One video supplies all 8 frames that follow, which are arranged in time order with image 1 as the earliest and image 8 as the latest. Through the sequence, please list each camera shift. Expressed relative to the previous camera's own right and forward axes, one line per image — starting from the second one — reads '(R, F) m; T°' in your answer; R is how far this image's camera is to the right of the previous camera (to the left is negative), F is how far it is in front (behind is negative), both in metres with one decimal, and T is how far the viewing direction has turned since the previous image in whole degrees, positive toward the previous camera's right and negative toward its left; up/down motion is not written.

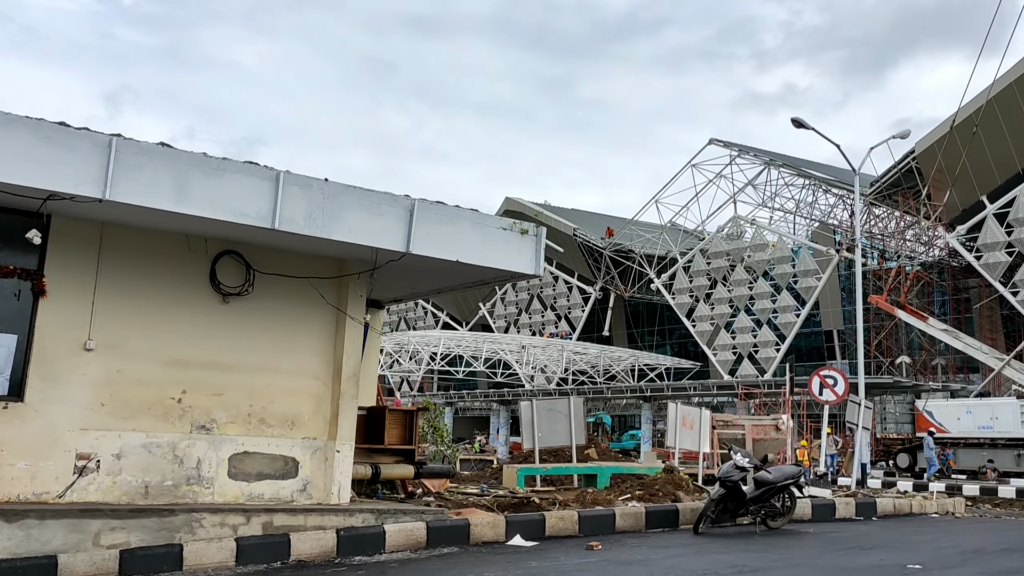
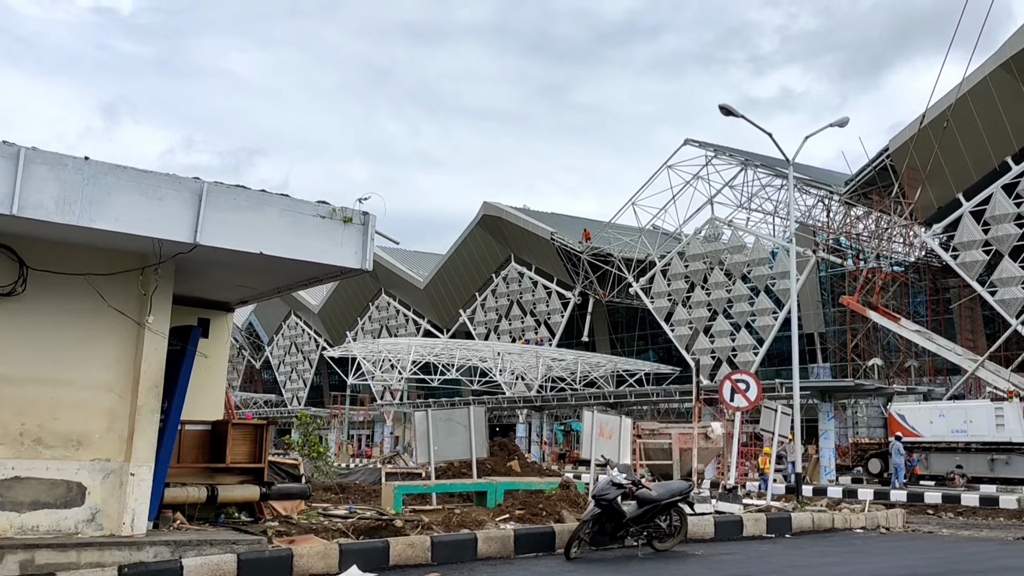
(+1.2, +0.9) m; 0°
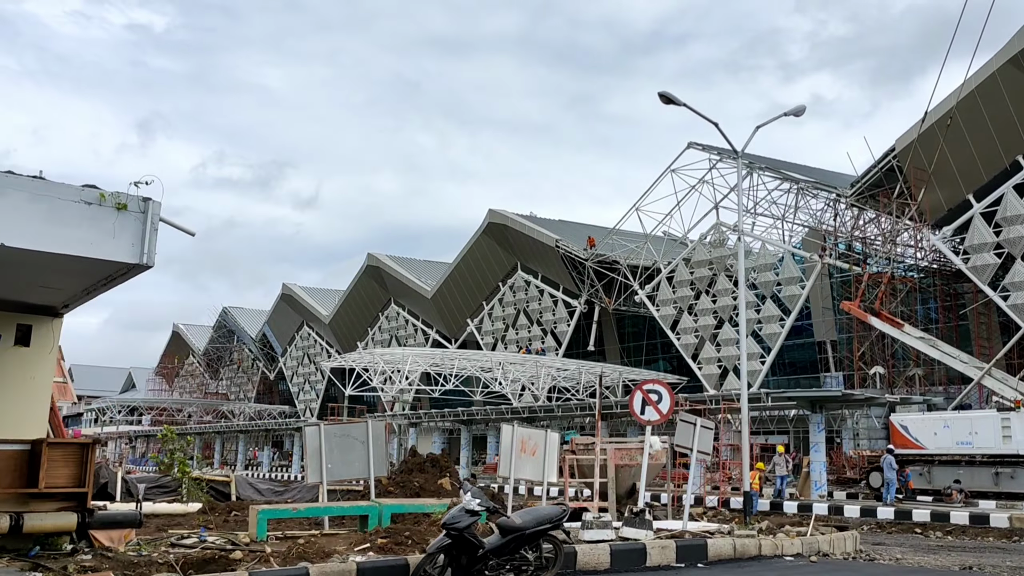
(+1.4, +1.0) m; -2°
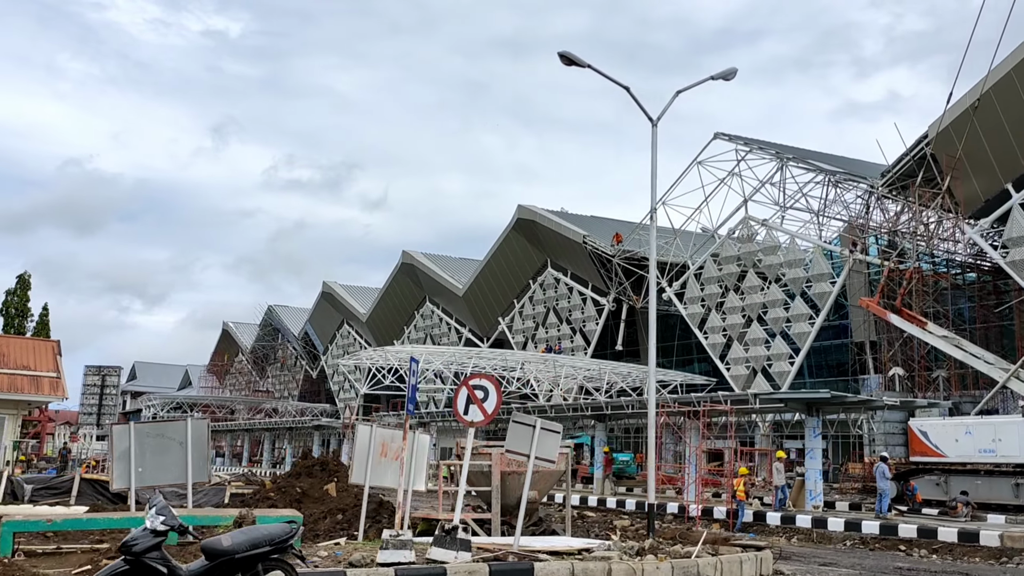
(+2.1, +1.4) m; -4°
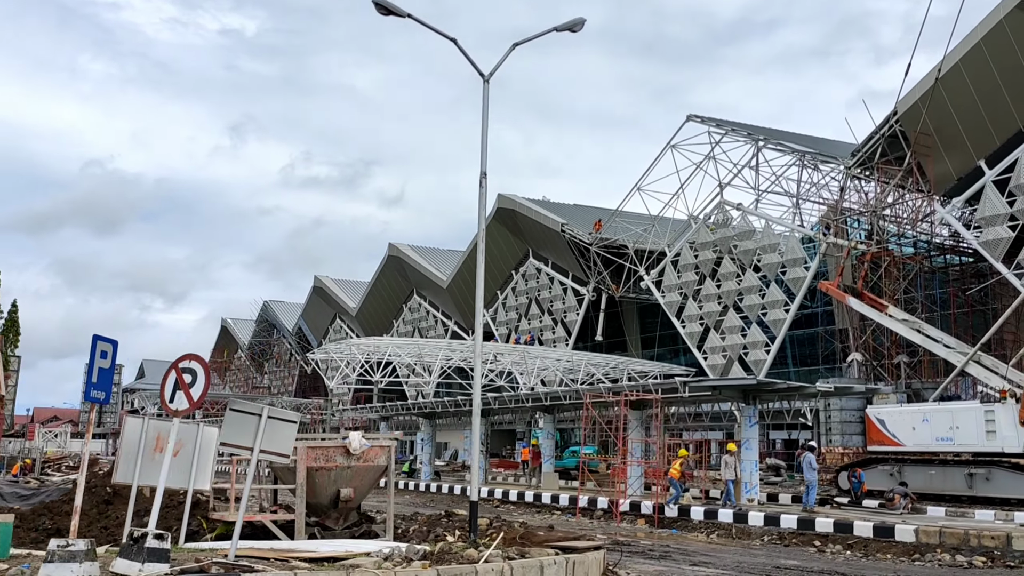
(+2.2, +1.1) m; -1°
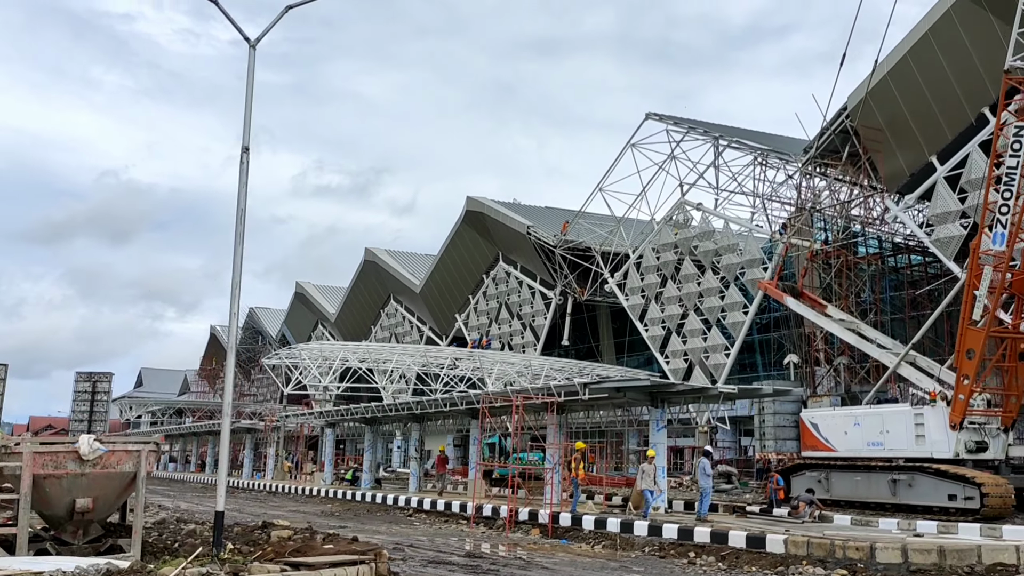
(+2.4, +1.0) m; 0°
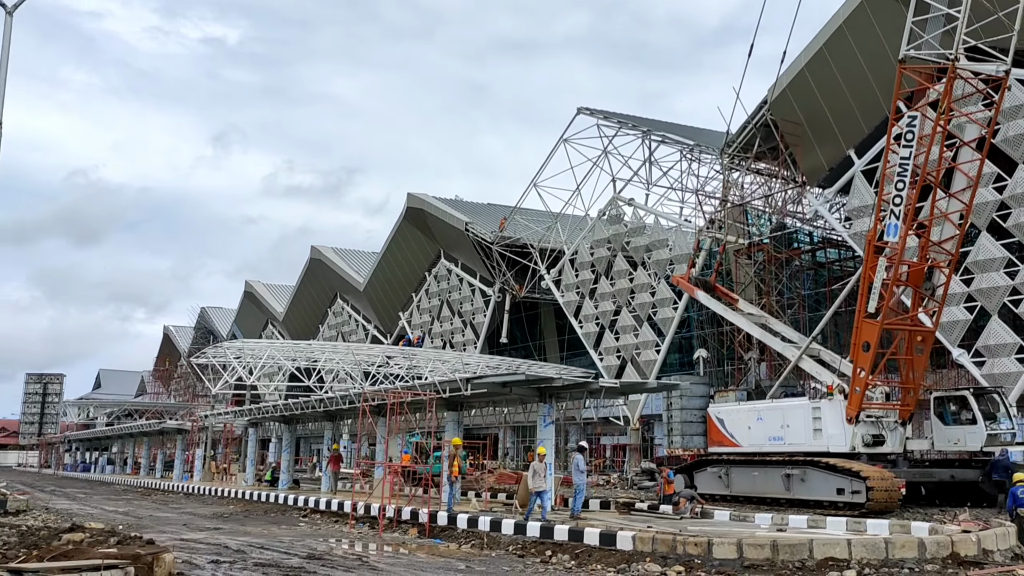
(+1.8, +0.5) m; +2°
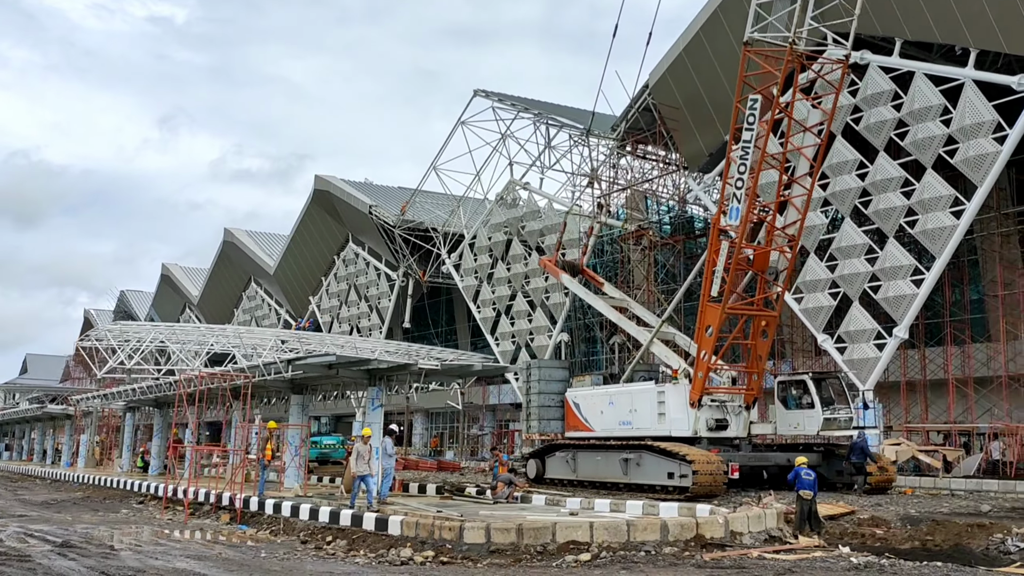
(+2.4, +0.4) m; +3°
